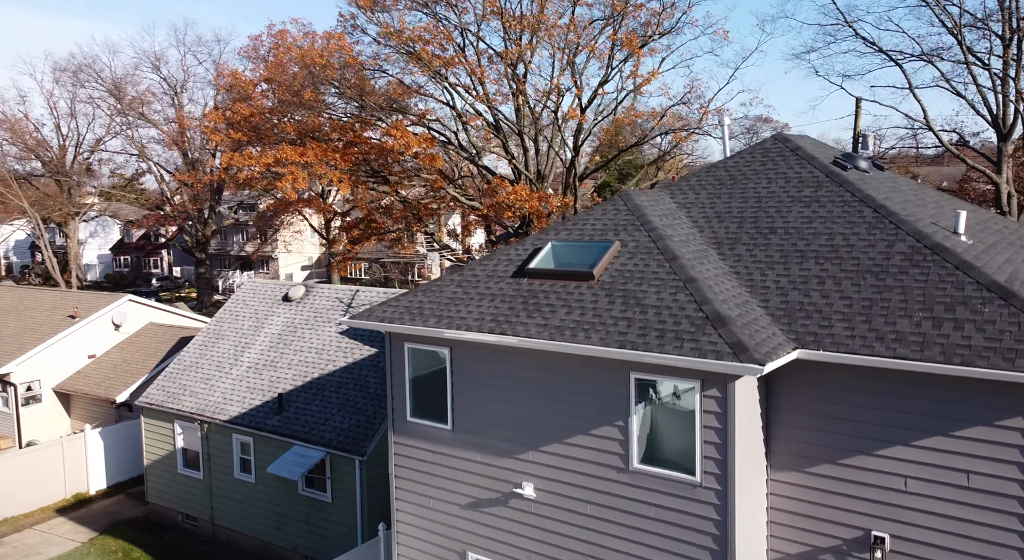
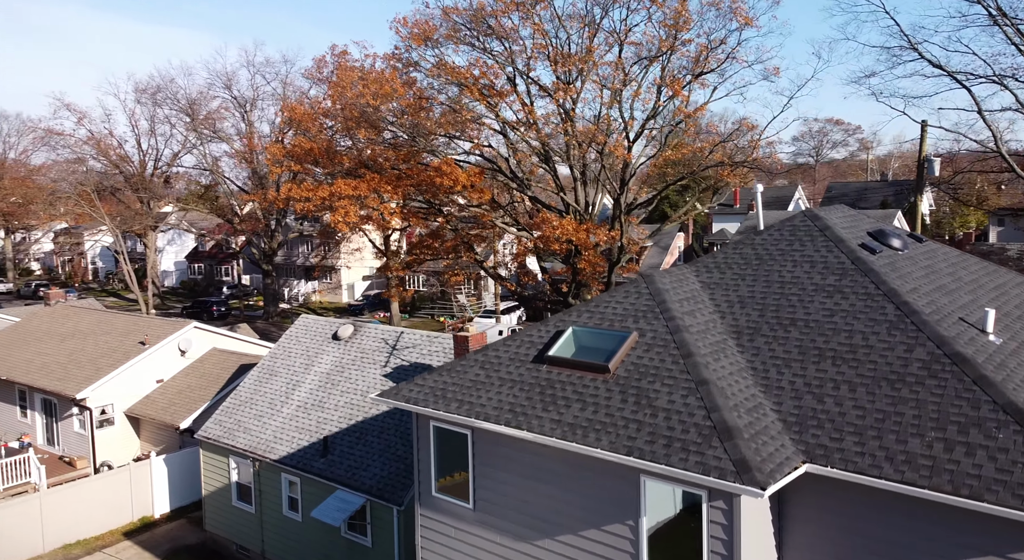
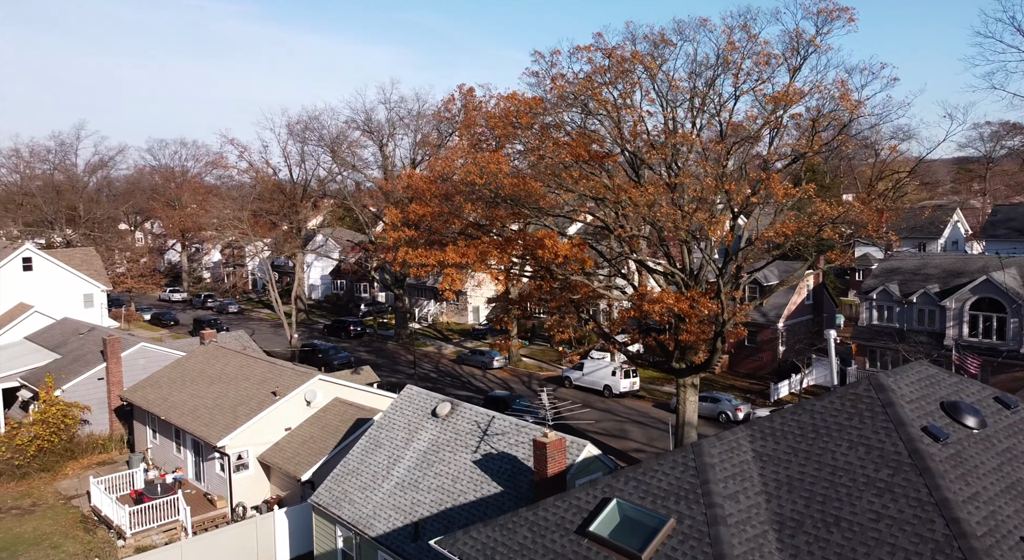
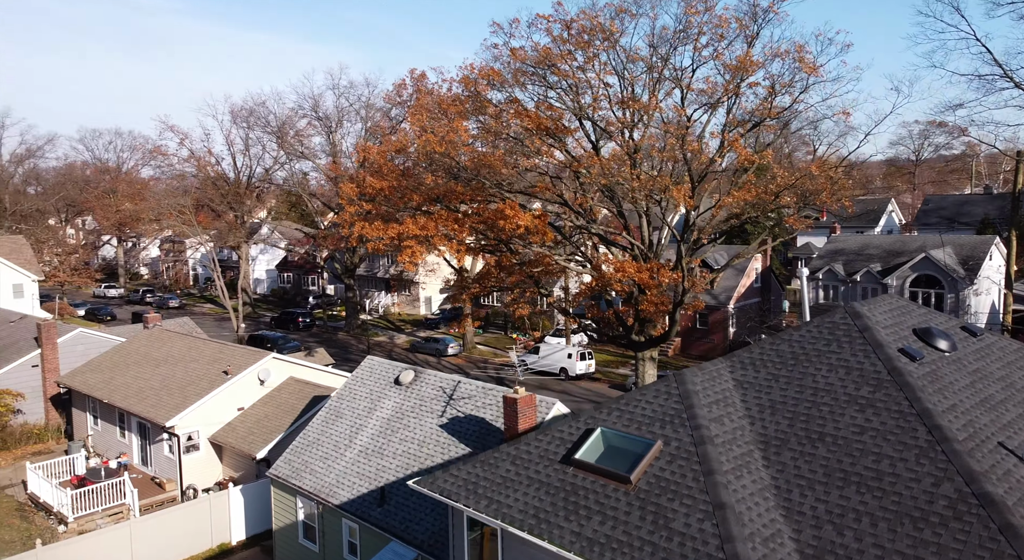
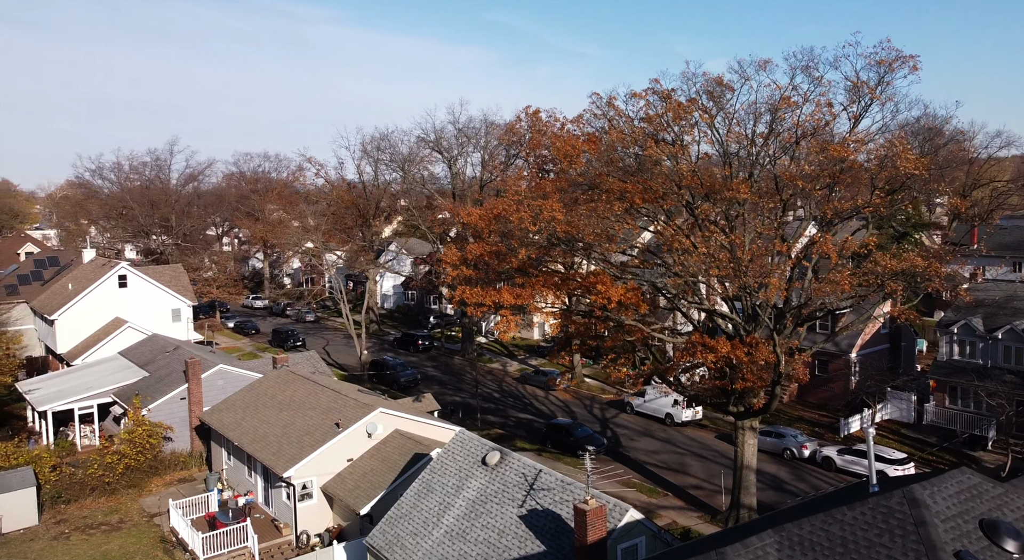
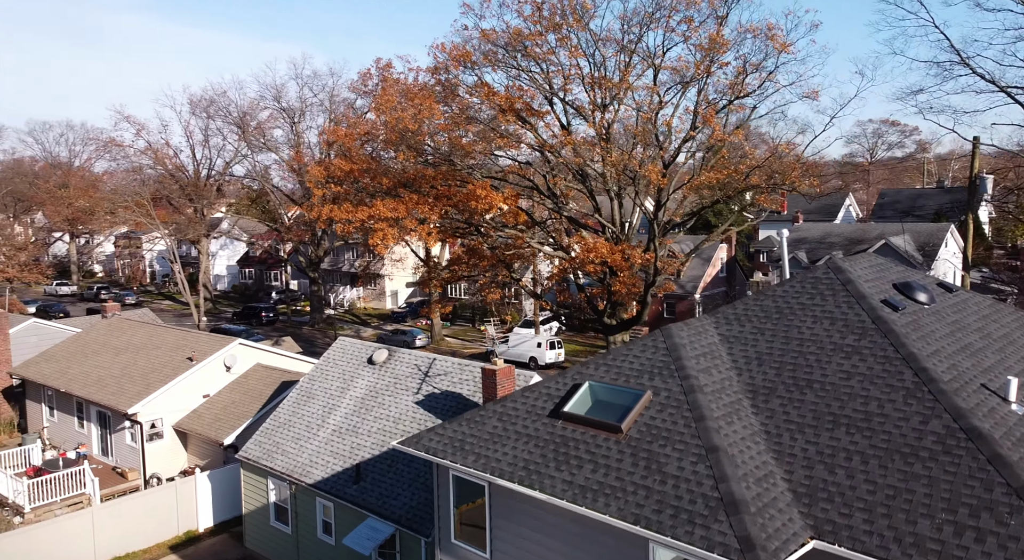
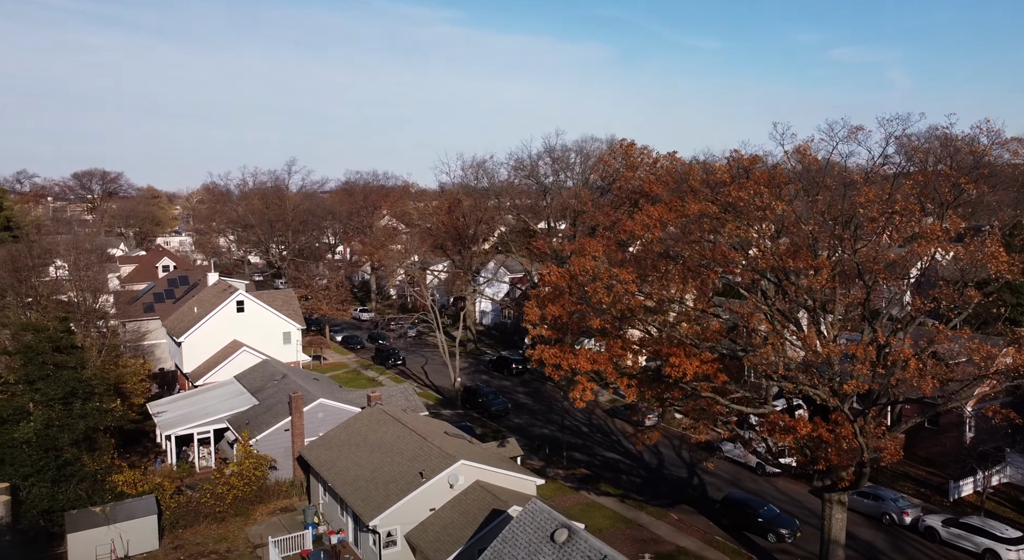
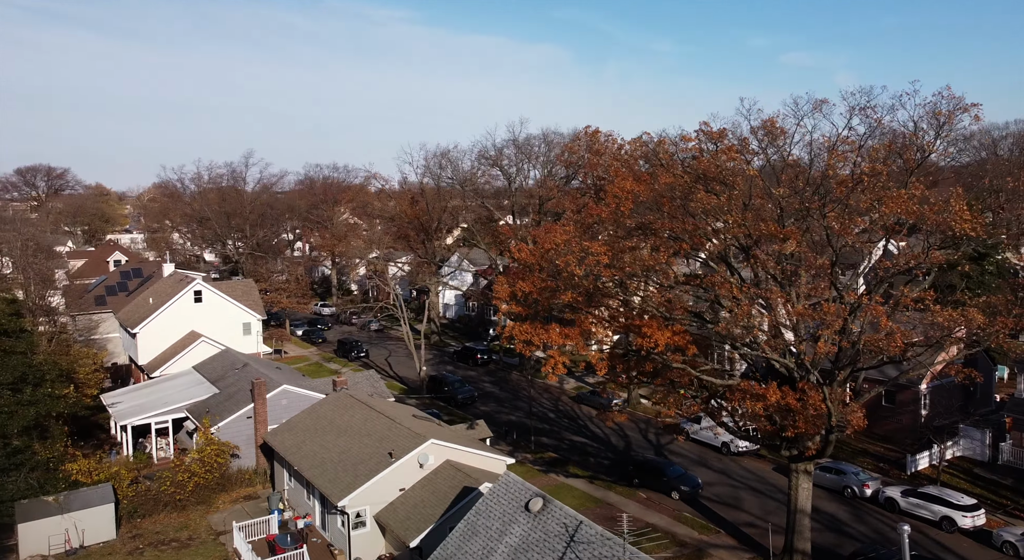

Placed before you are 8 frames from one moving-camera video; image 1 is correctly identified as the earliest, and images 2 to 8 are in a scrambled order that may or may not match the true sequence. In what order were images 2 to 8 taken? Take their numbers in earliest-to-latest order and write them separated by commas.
2, 6, 4, 3, 5, 8, 7
